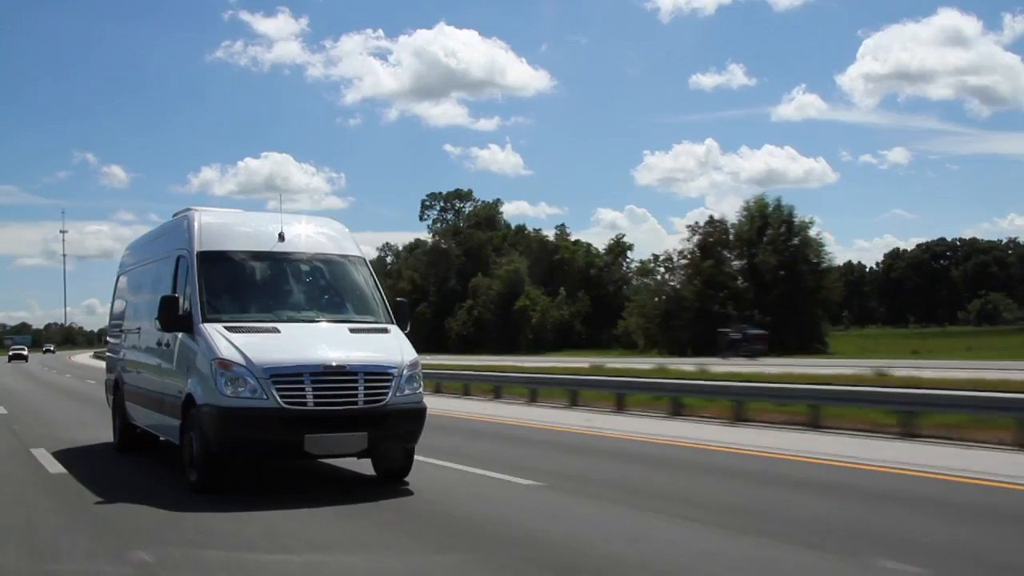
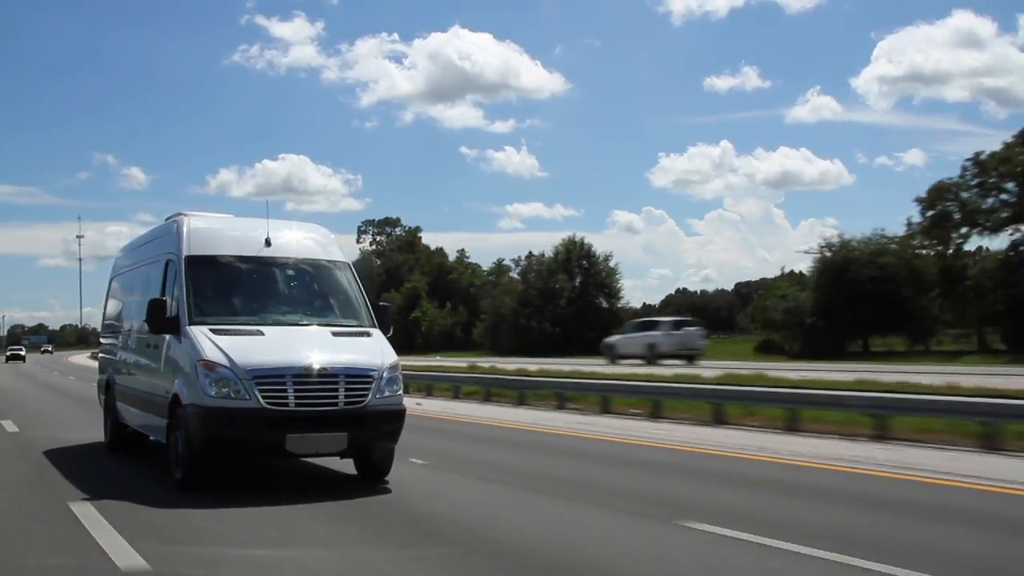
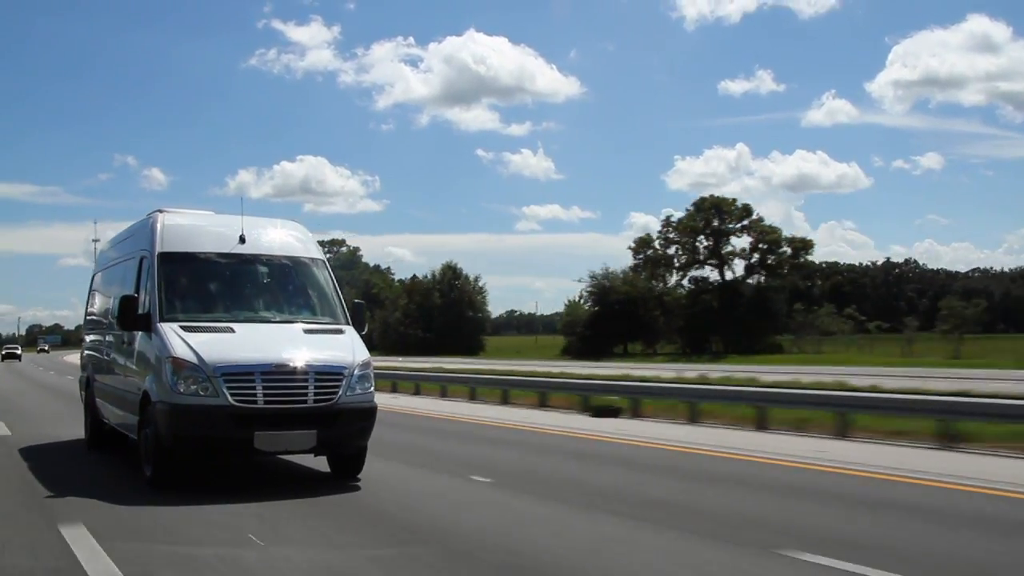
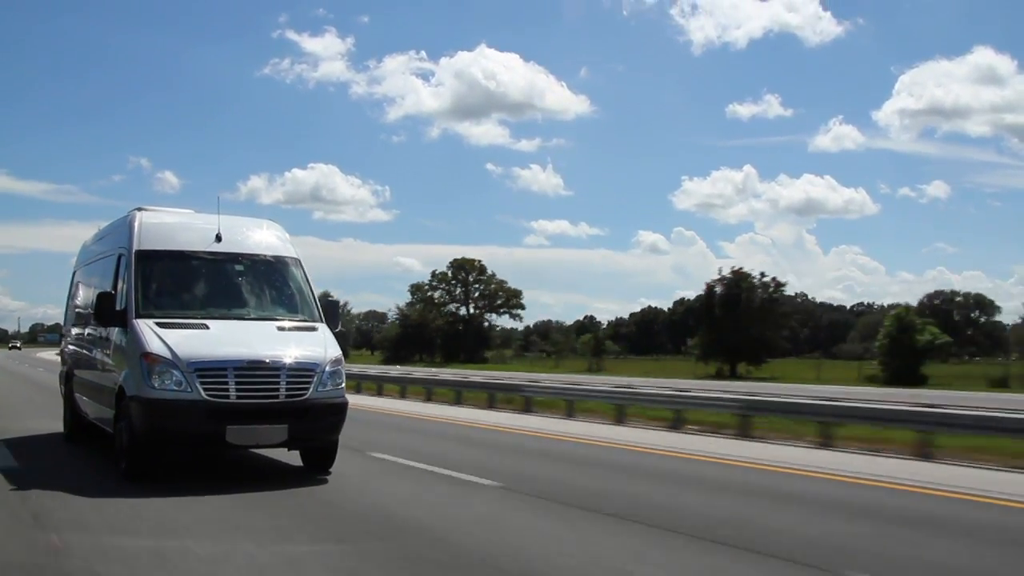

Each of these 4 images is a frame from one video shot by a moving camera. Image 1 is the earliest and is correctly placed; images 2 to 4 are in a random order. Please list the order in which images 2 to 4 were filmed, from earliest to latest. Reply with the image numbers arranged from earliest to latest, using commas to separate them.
2, 3, 4
